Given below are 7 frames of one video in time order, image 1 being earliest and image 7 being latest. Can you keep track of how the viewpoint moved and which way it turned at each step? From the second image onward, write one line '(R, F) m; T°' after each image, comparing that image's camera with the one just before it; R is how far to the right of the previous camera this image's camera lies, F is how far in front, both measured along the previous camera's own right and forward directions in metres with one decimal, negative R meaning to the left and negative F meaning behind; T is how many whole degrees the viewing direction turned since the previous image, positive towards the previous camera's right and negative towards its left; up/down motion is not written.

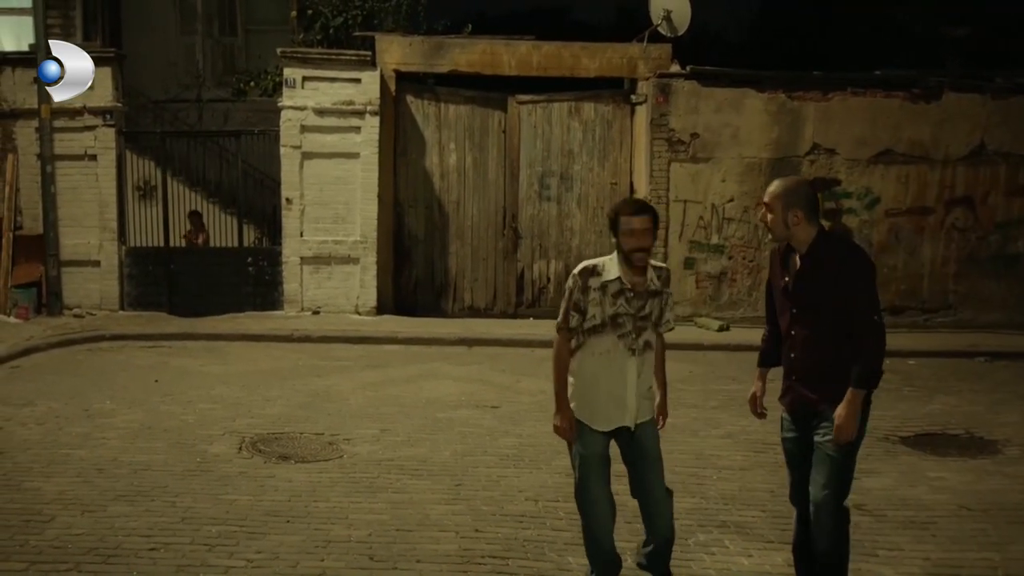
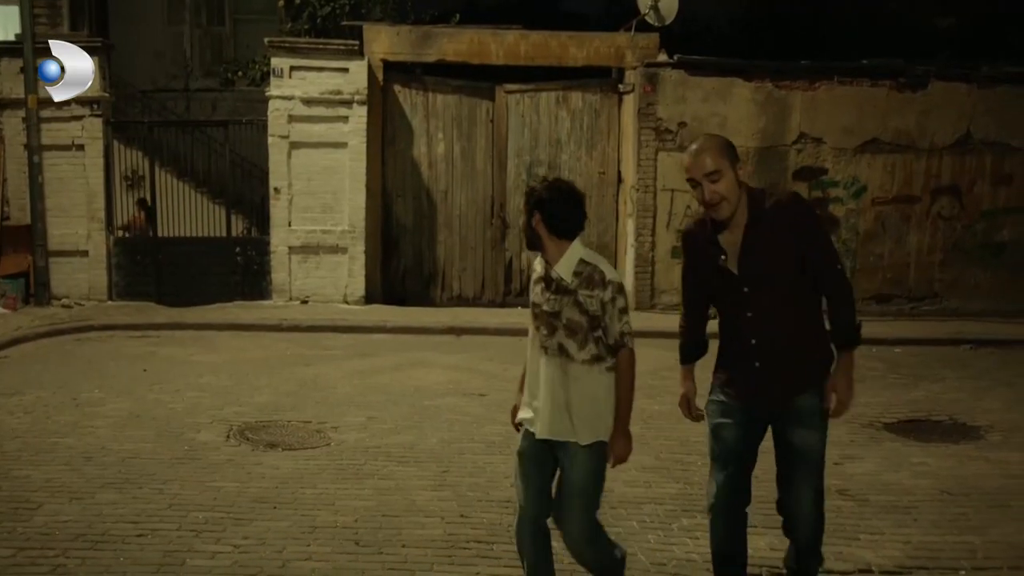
(0.0, 0.0) m; 0°
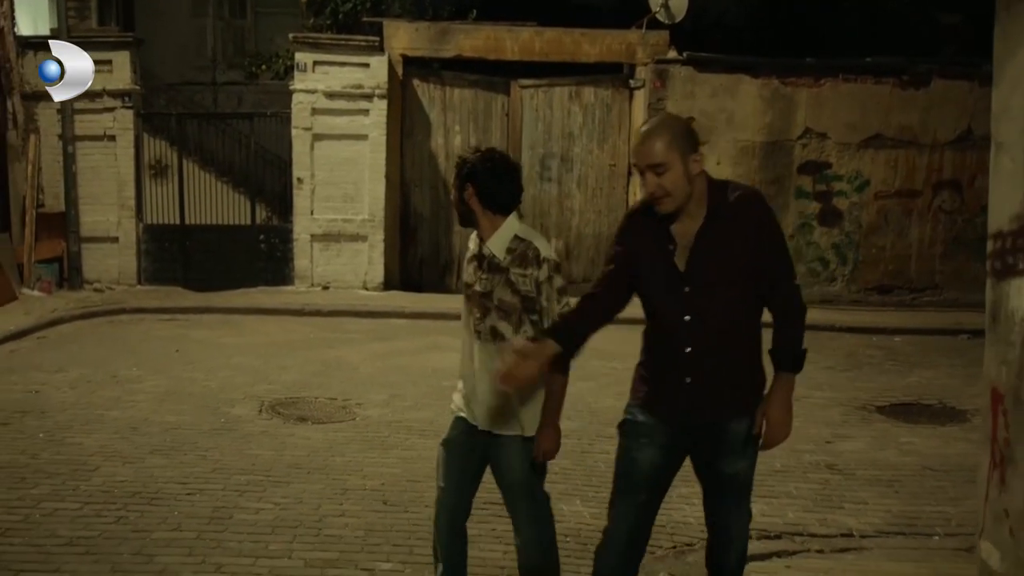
(0.0, -0.5) m; -1°
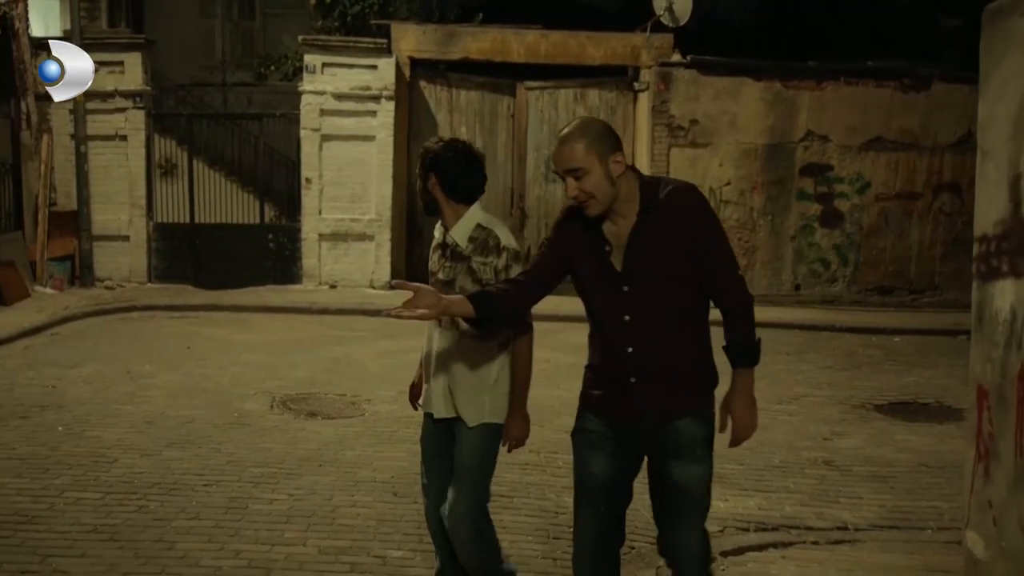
(0.0, -0.2) m; 0°
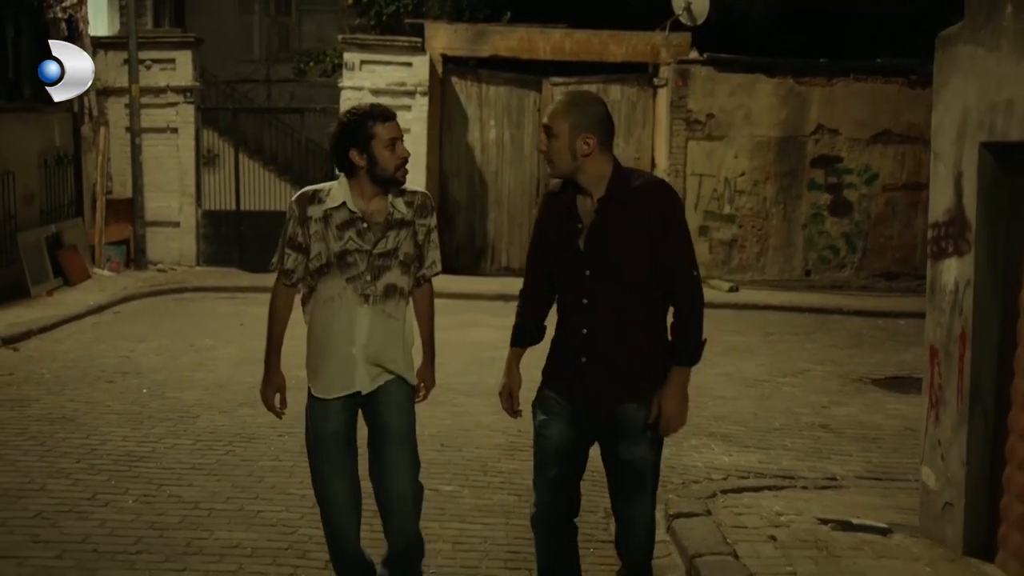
(-0.1, -0.9) m; -1°
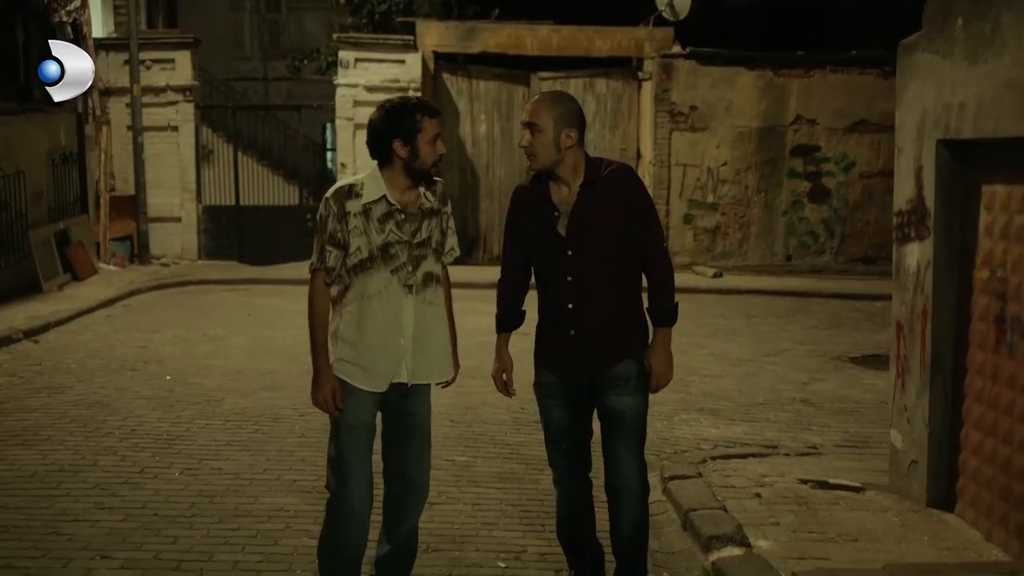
(-0.1, -0.5) m; +1°
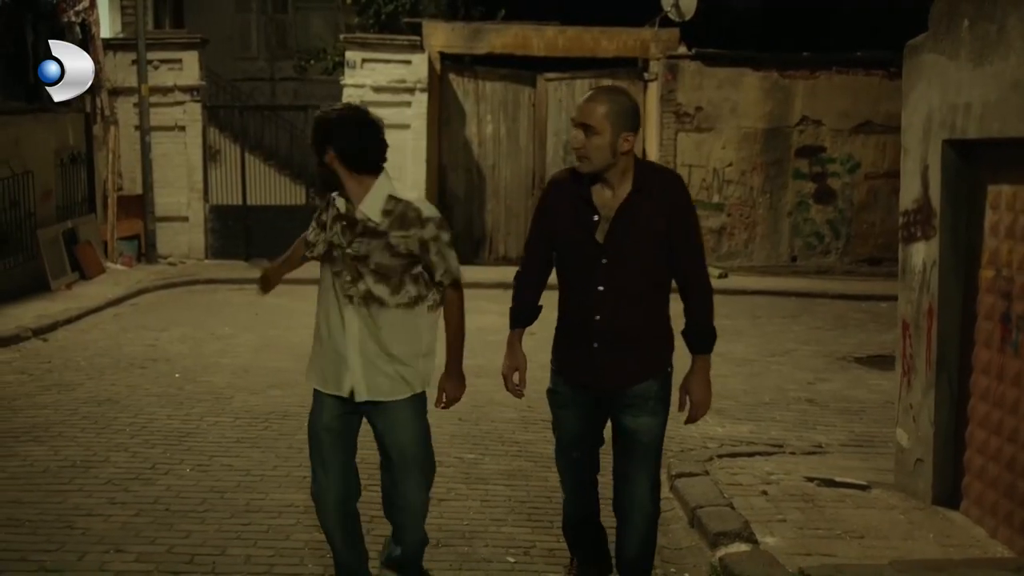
(0.0, 0.0) m; 0°
